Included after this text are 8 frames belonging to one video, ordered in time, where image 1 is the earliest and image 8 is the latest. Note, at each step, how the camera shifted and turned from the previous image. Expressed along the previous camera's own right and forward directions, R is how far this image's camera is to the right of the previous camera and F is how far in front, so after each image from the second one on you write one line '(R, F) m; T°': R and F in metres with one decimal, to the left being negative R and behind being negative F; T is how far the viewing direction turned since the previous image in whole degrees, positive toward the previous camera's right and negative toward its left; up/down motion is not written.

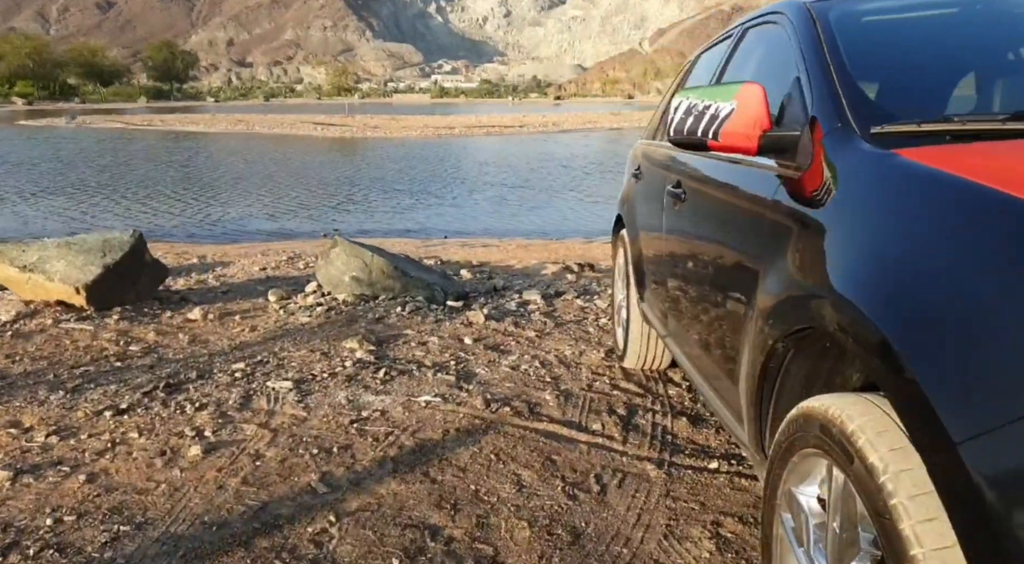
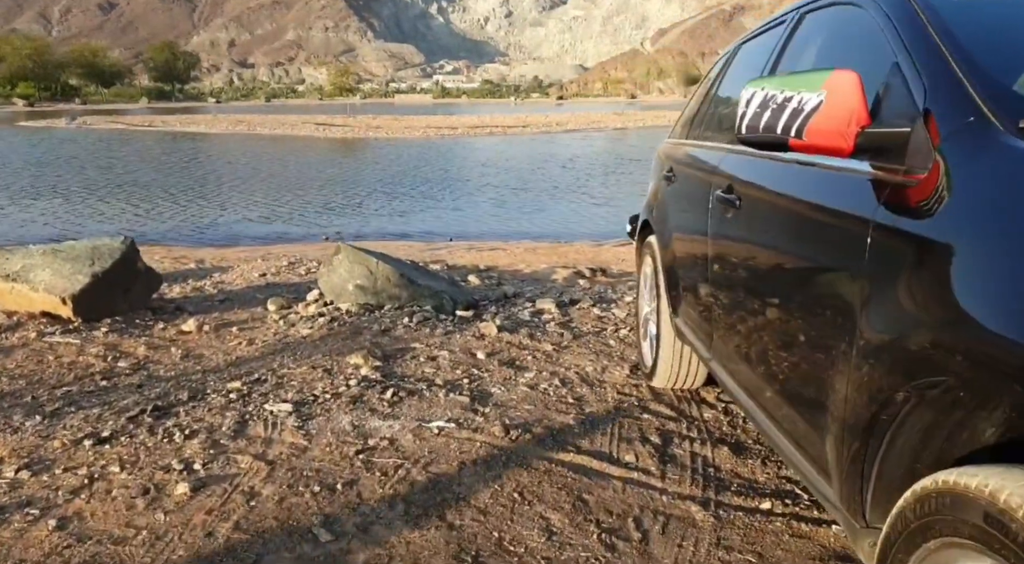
(-0.1, +0.4) m; 0°
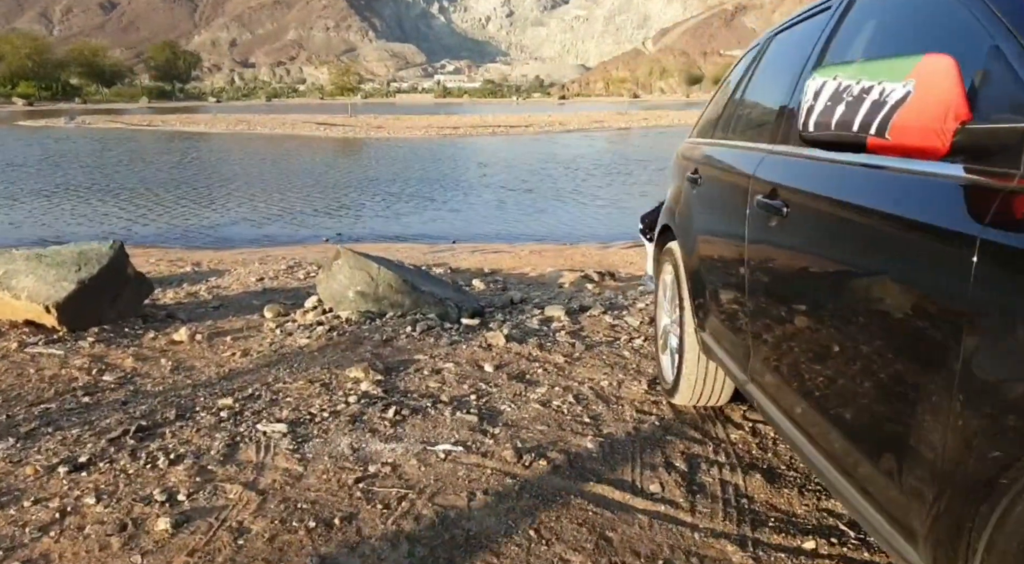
(-0.1, +0.3) m; 0°
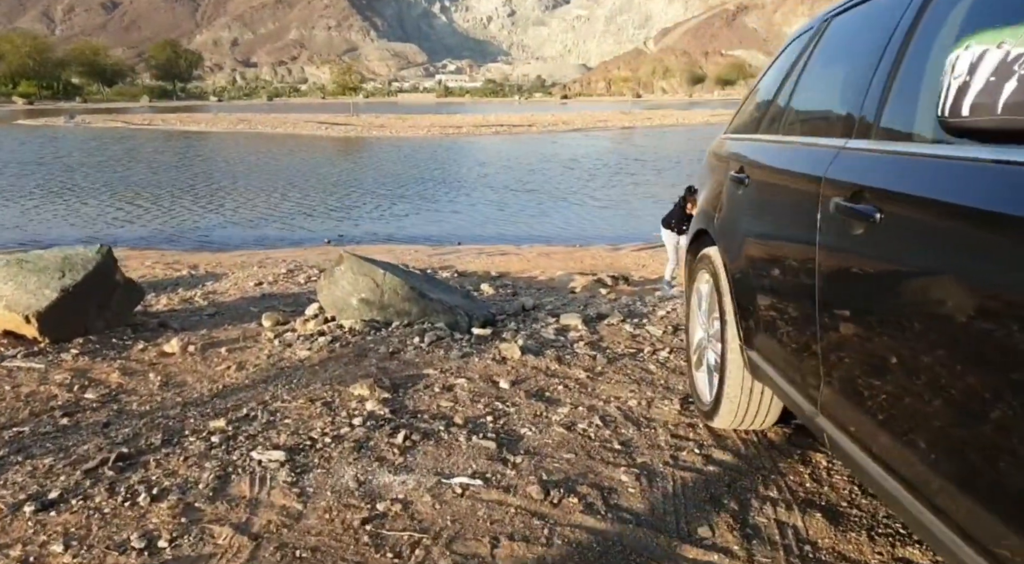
(-0.1, +0.5) m; 0°
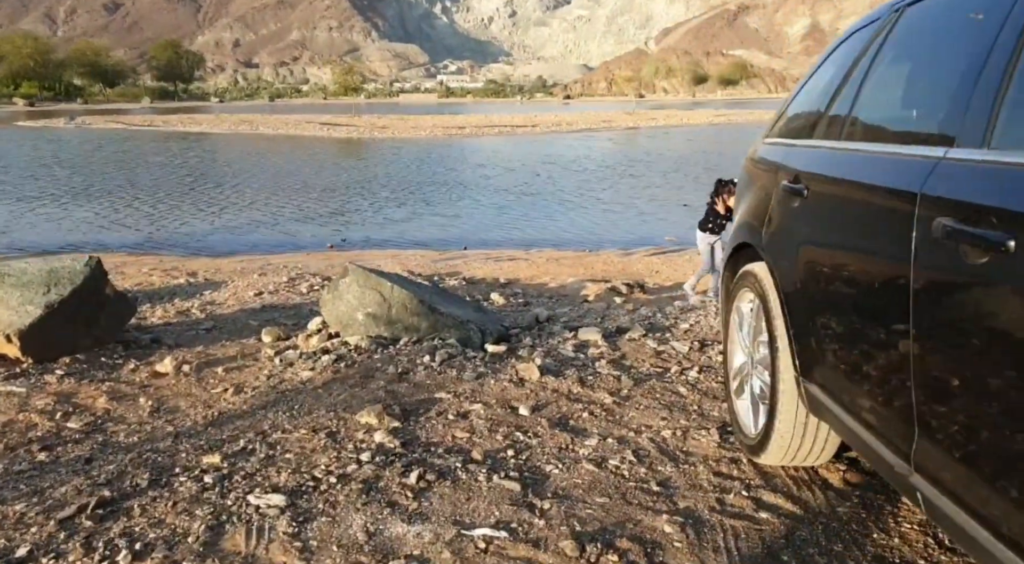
(-0.1, +0.4) m; 0°
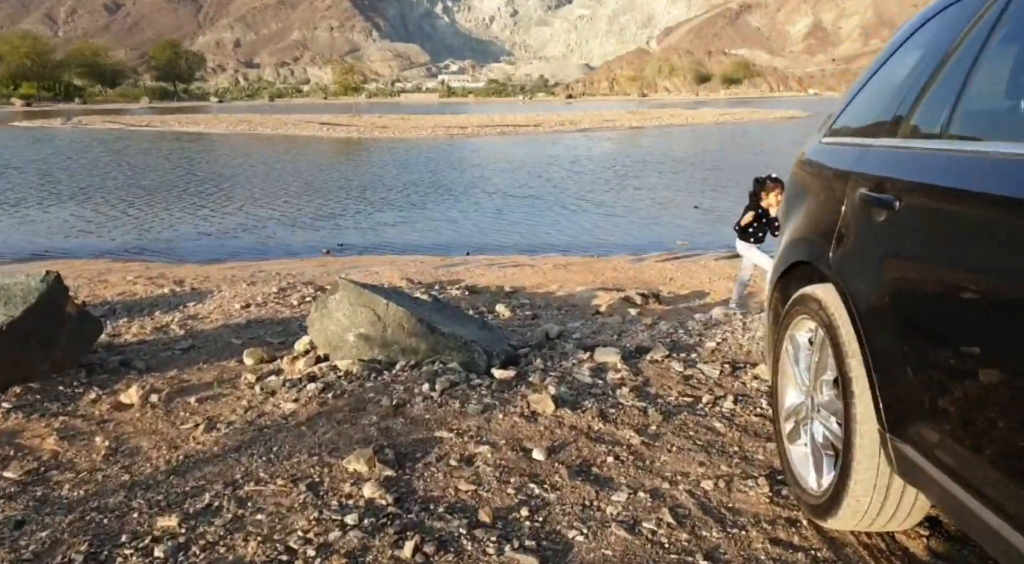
(0.0, +0.7) m; 0°
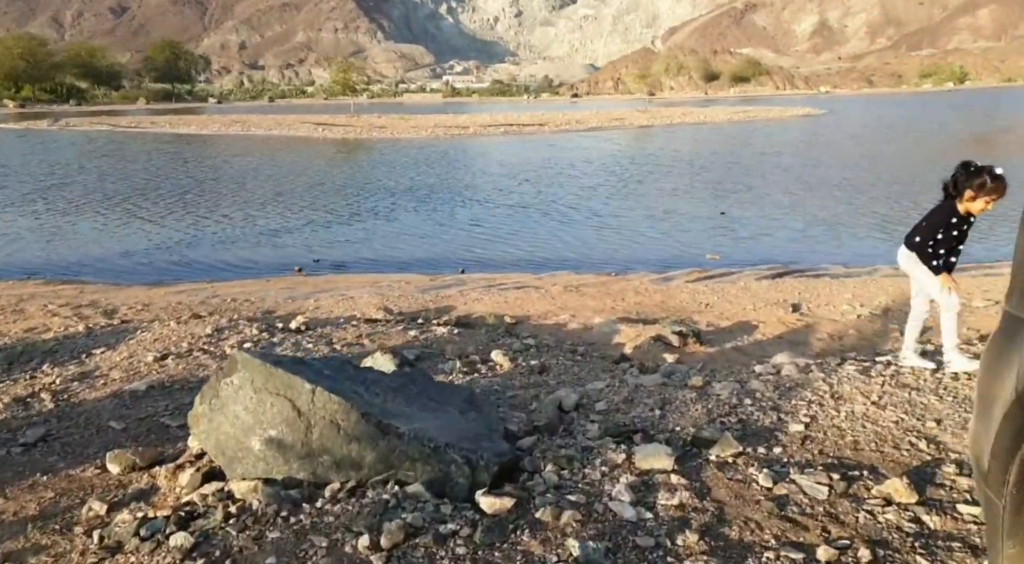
(0.0, +2.0) m; 0°
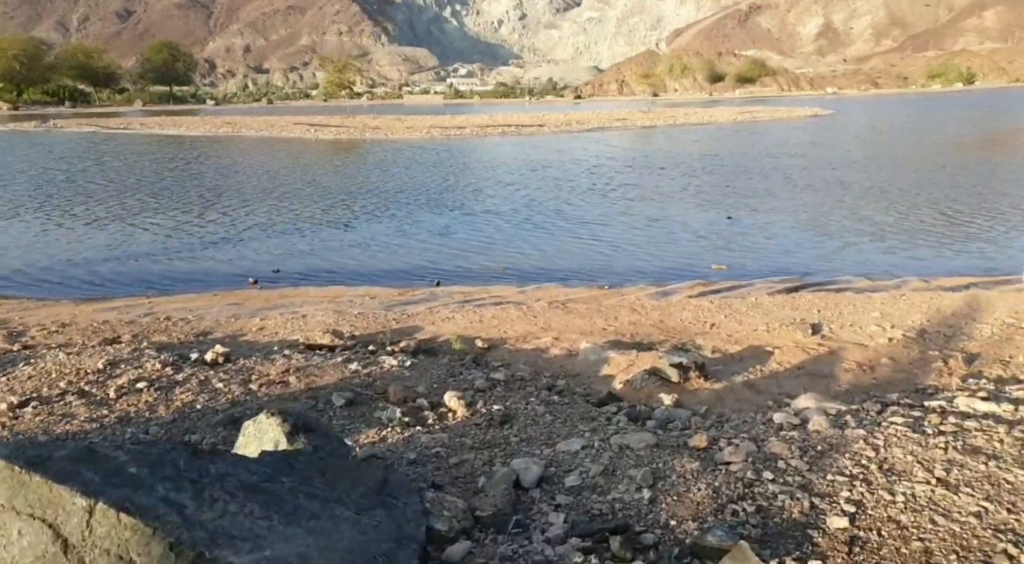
(+0.3, +1.3) m; 0°
